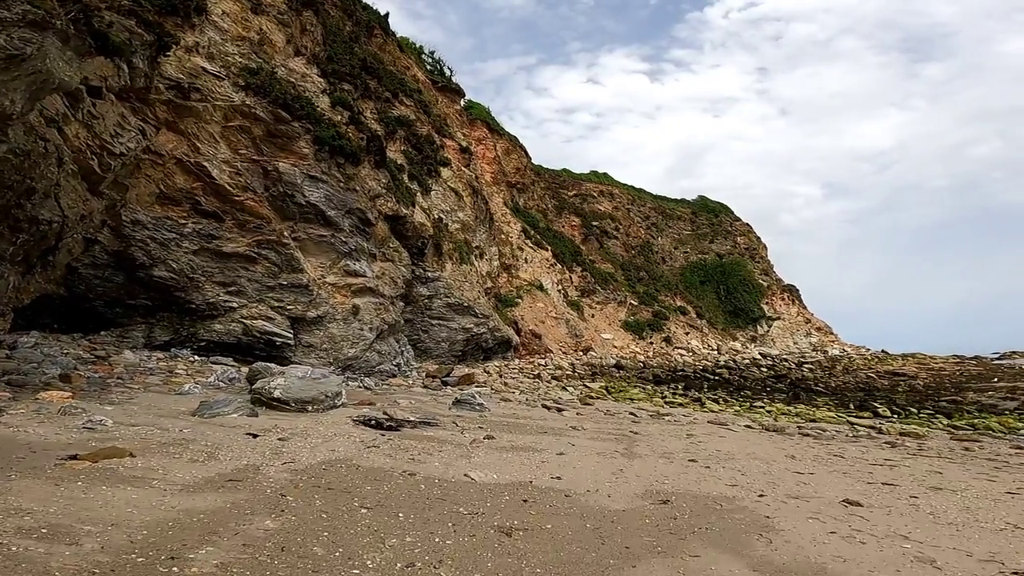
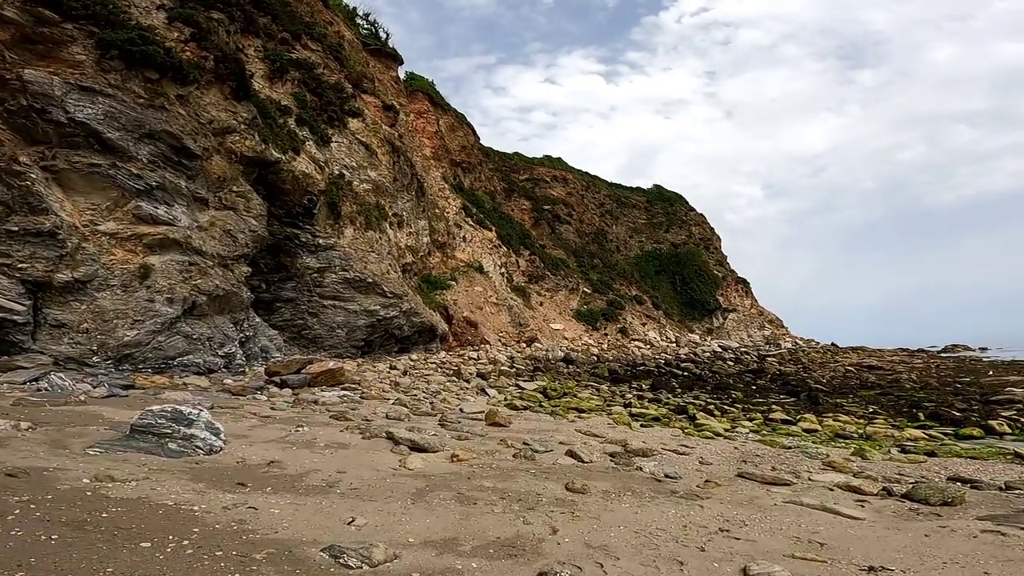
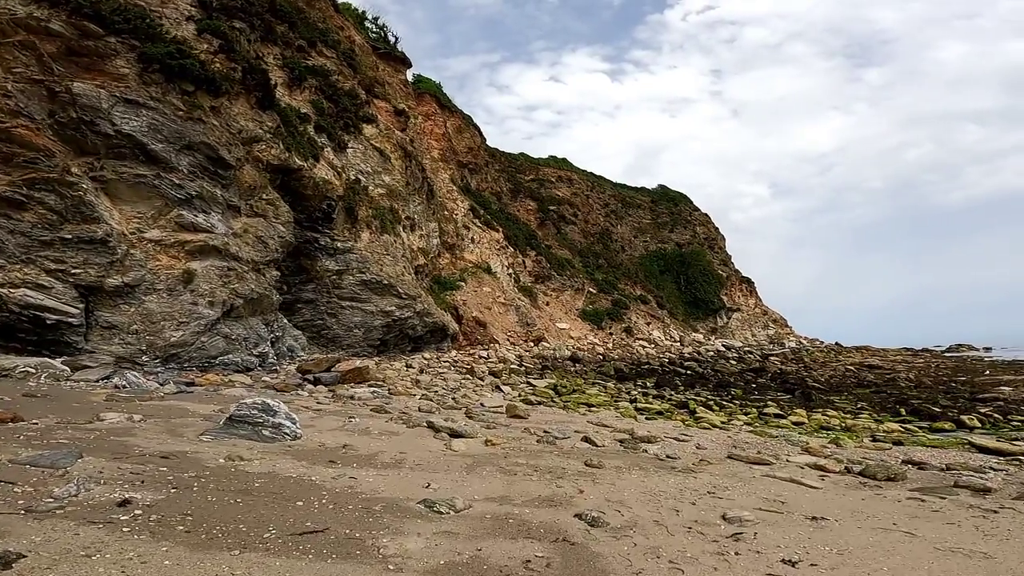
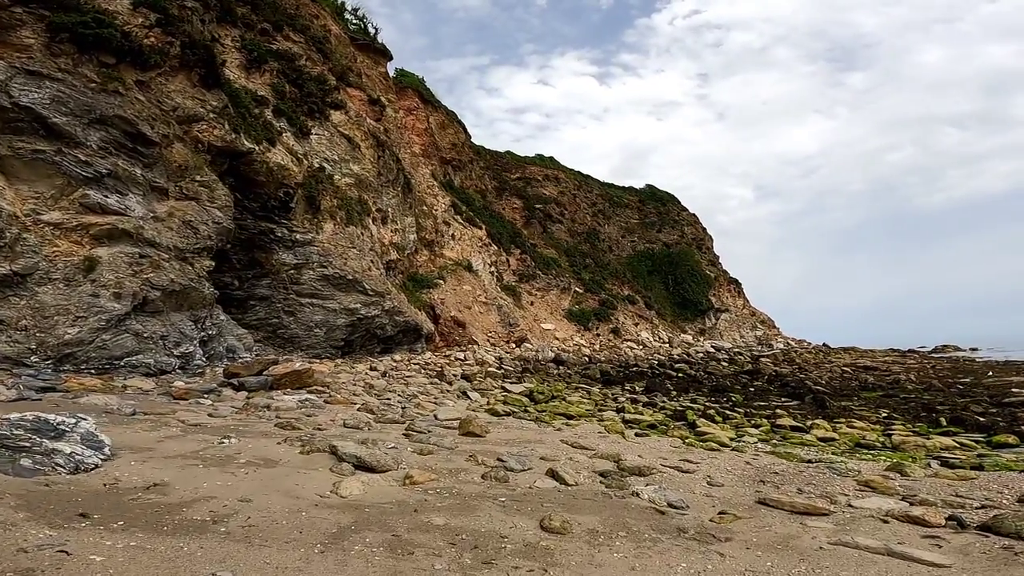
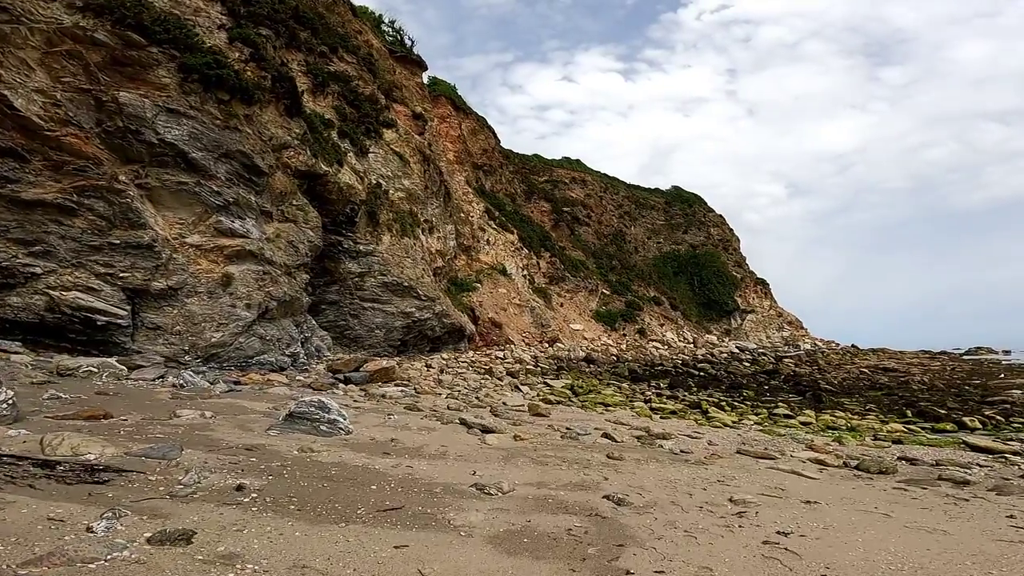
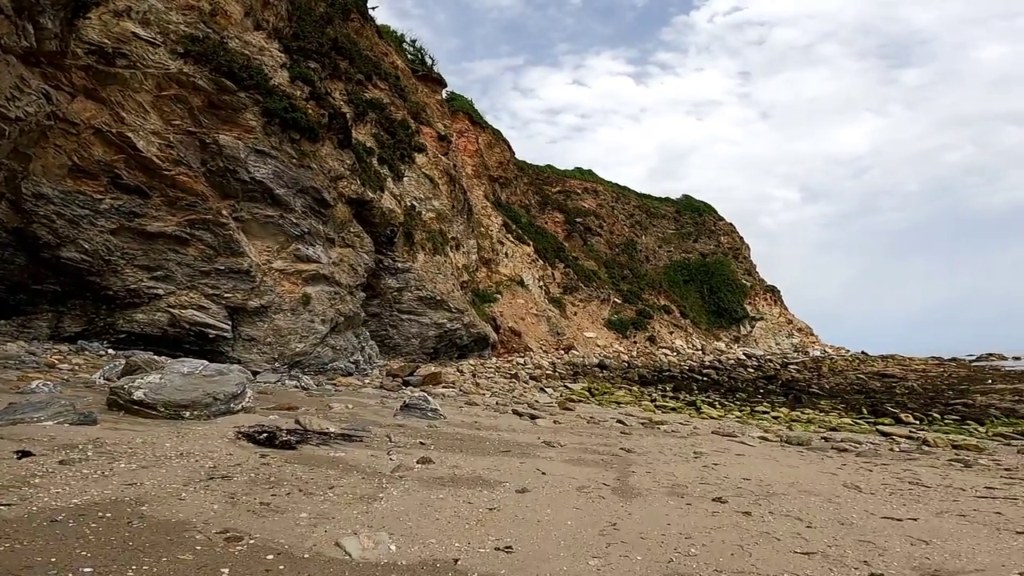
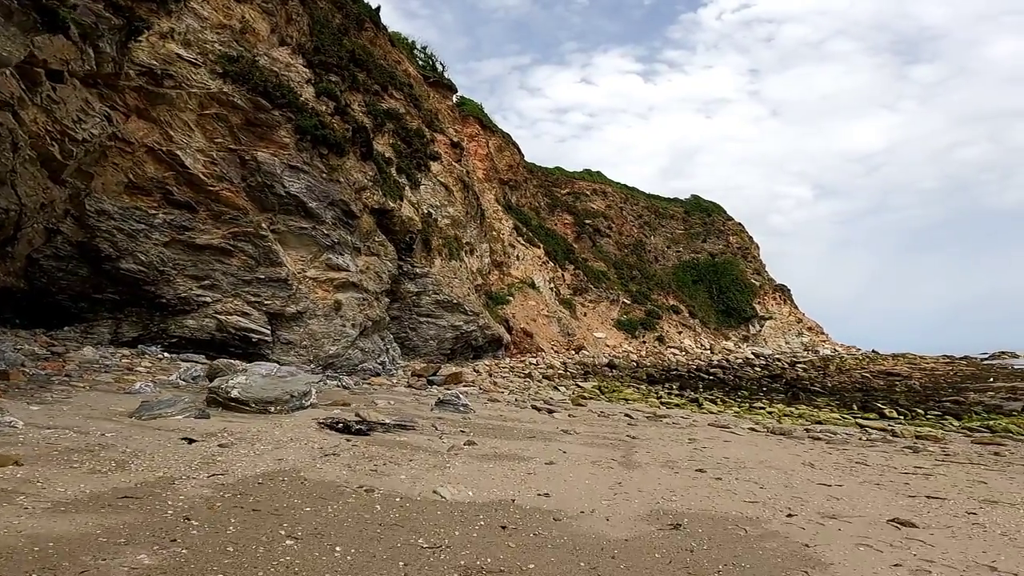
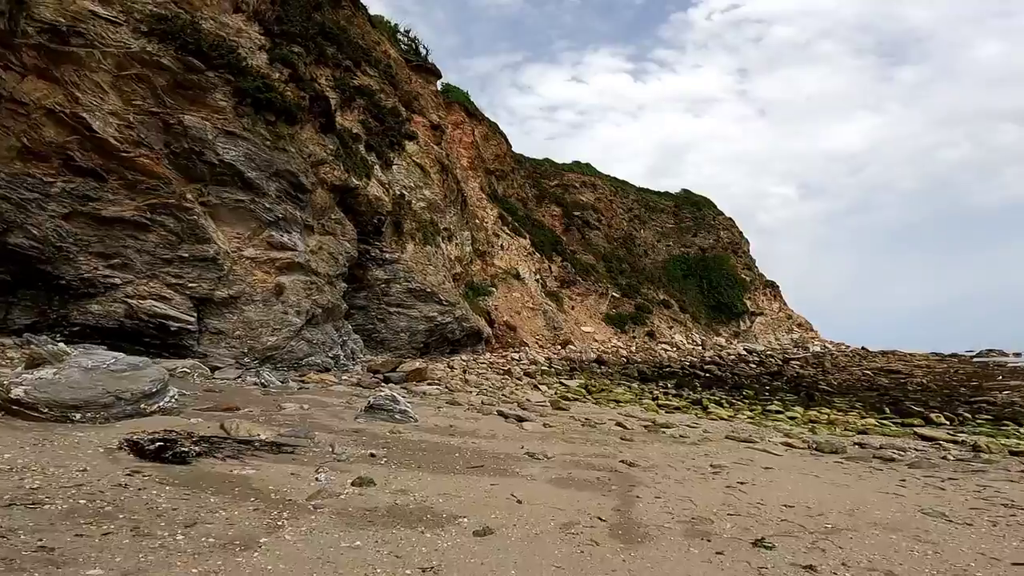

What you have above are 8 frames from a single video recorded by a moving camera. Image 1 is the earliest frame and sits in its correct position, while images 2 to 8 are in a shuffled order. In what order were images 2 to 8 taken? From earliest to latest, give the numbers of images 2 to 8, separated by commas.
7, 6, 8, 5, 3, 2, 4
